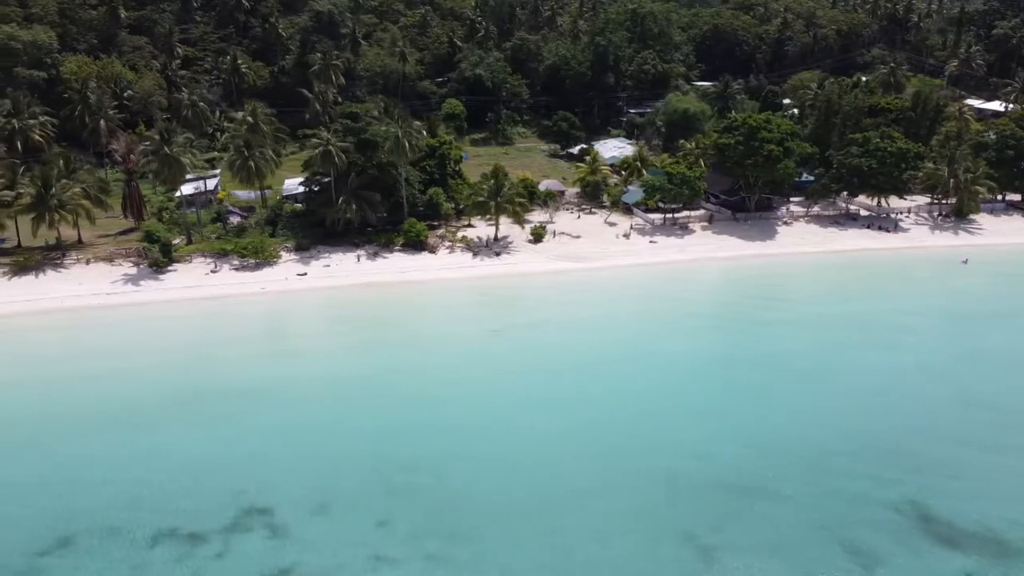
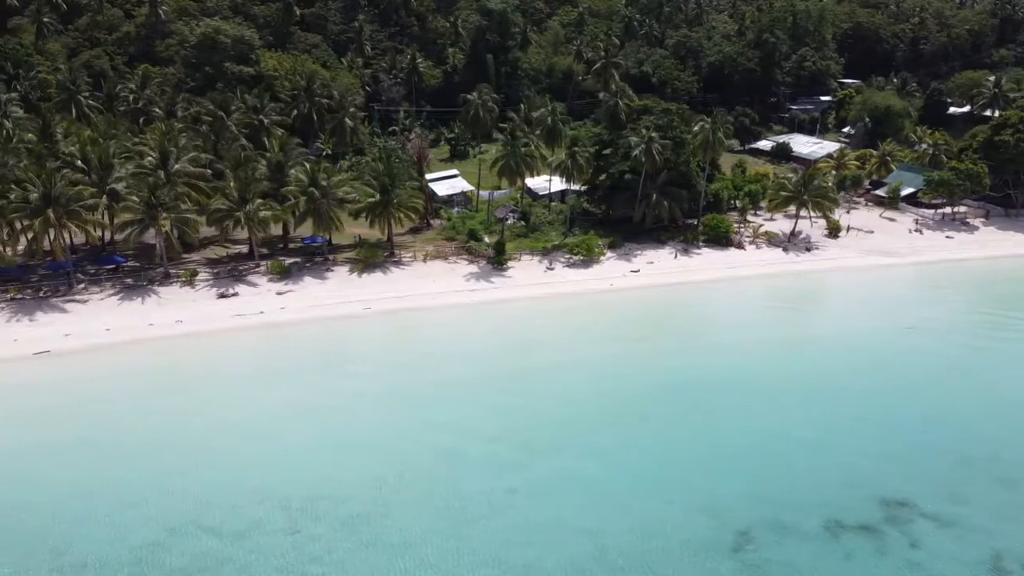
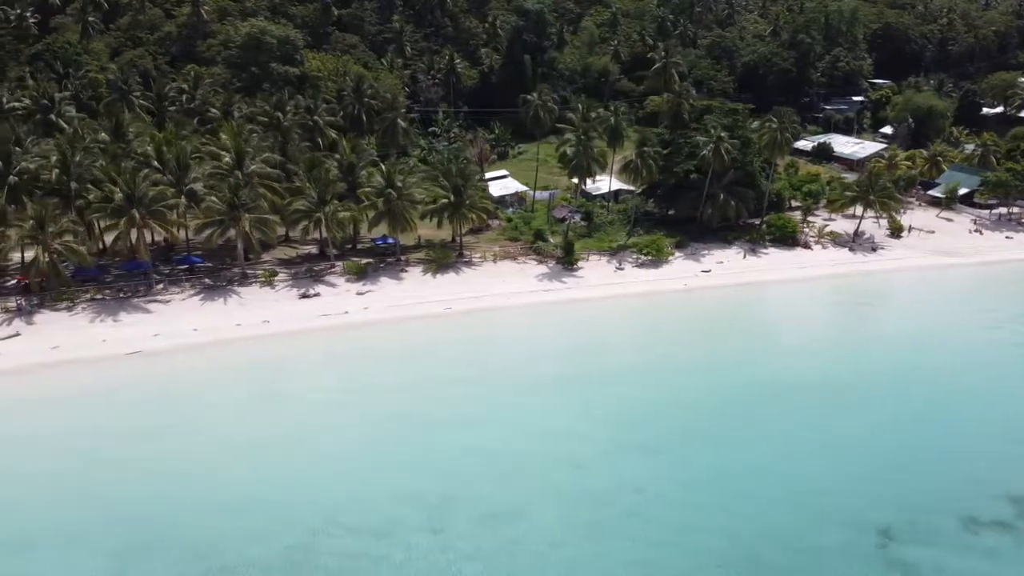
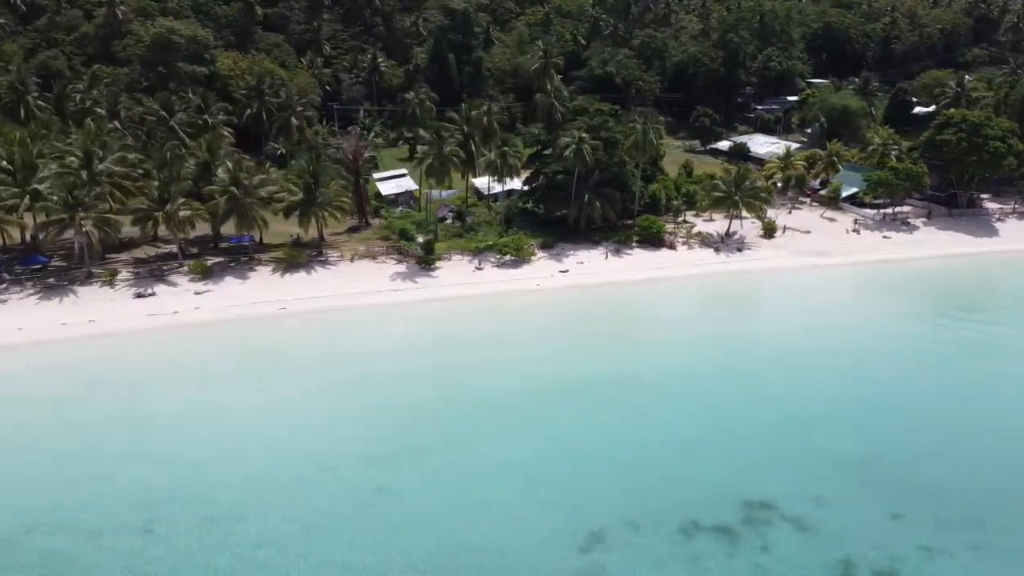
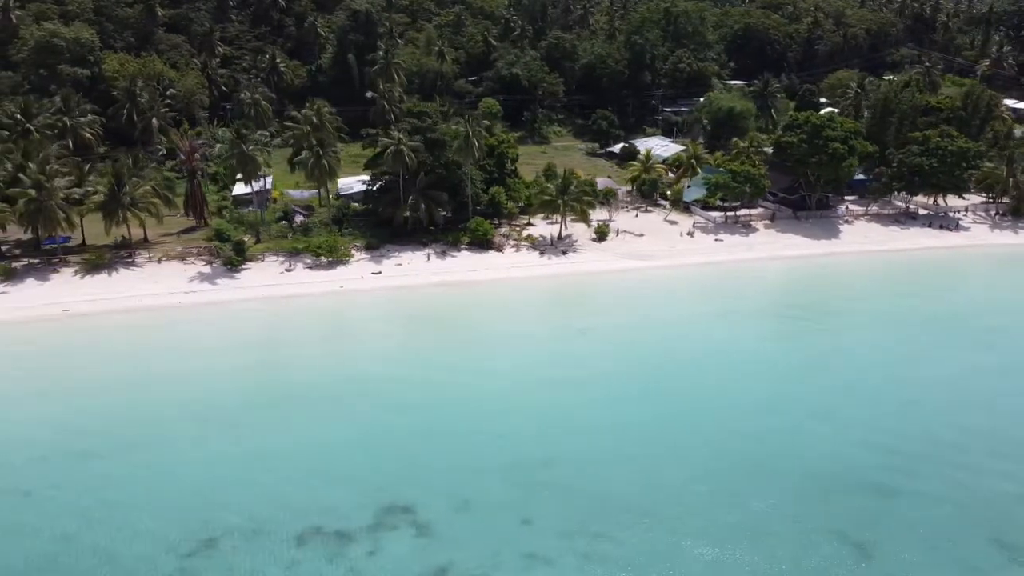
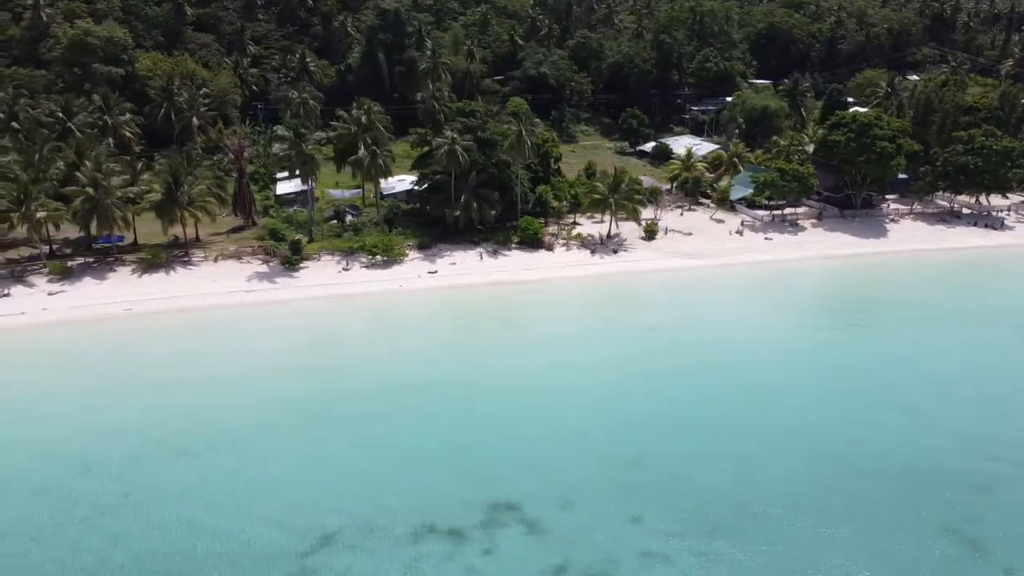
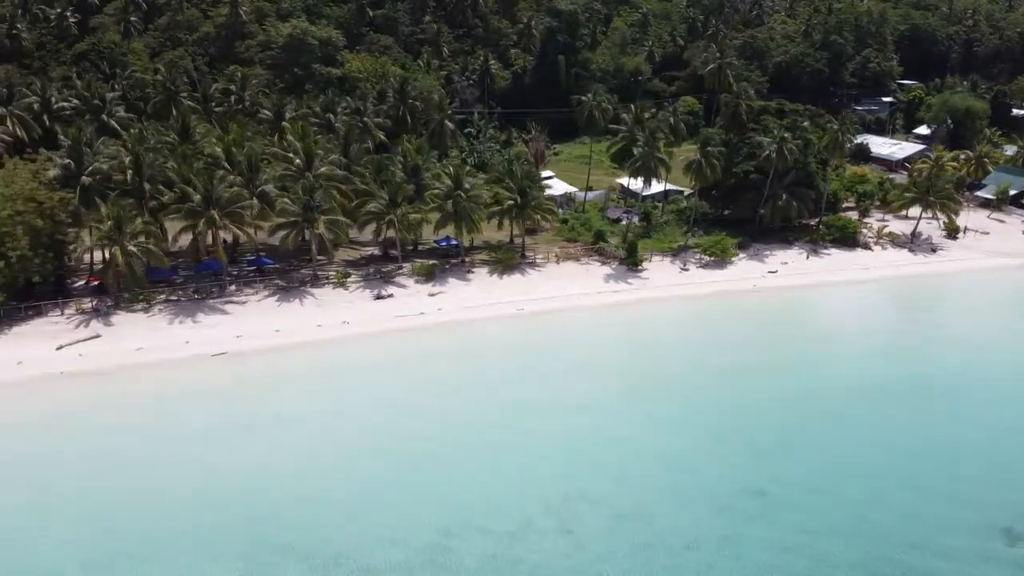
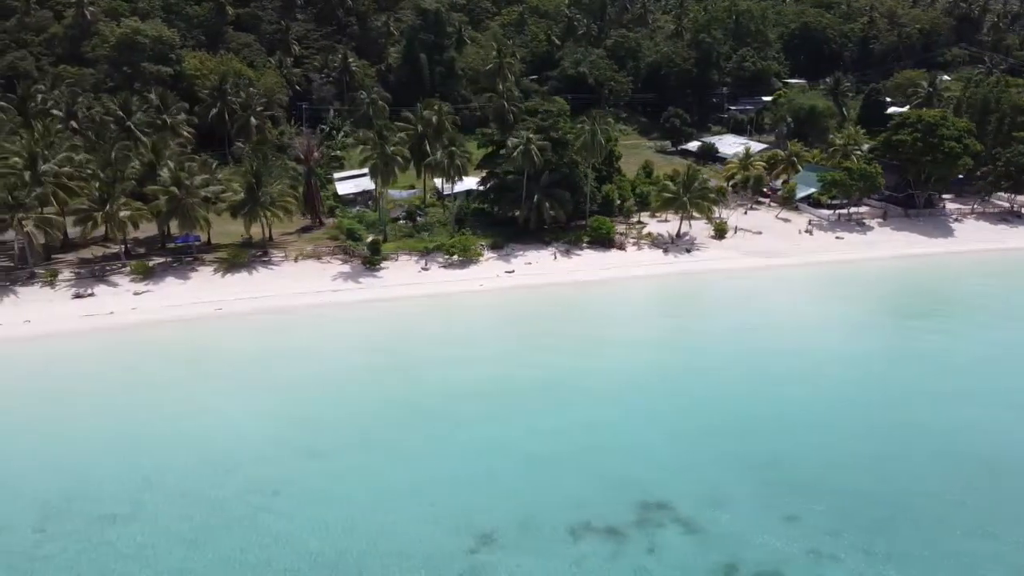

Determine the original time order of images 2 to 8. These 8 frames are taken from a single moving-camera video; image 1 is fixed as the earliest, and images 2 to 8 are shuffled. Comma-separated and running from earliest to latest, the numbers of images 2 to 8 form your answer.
5, 6, 8, 4, 2, 3, 7
